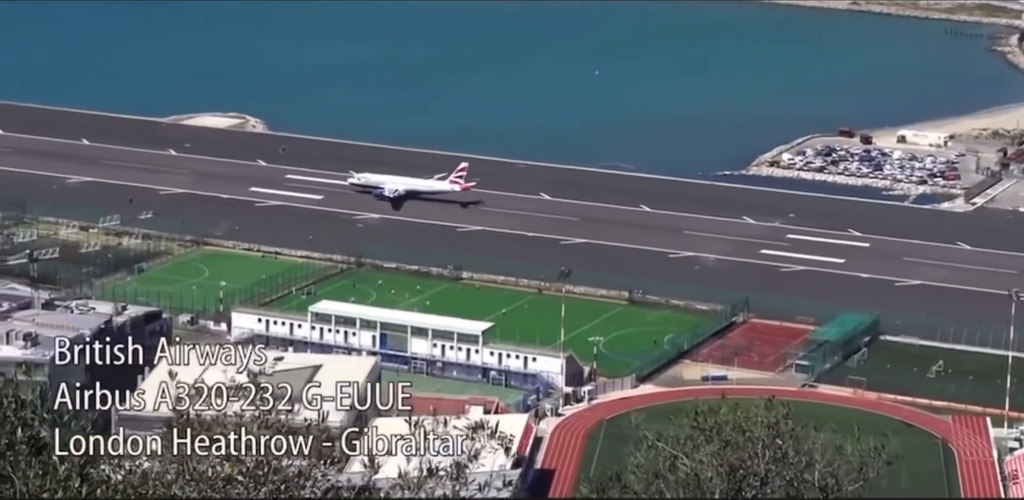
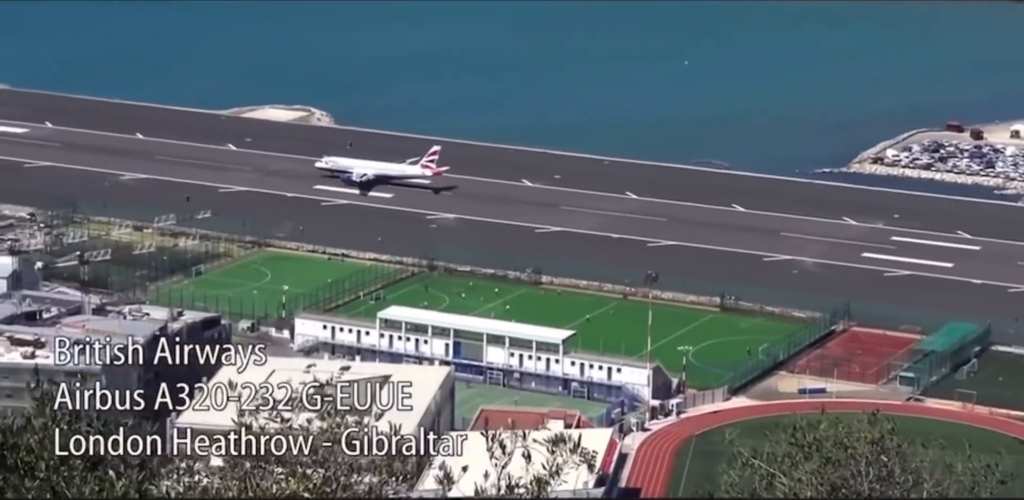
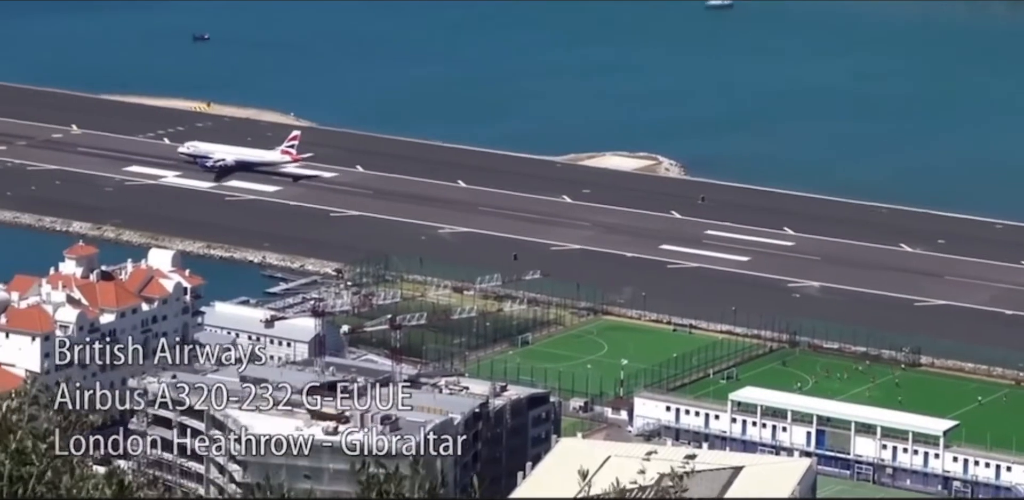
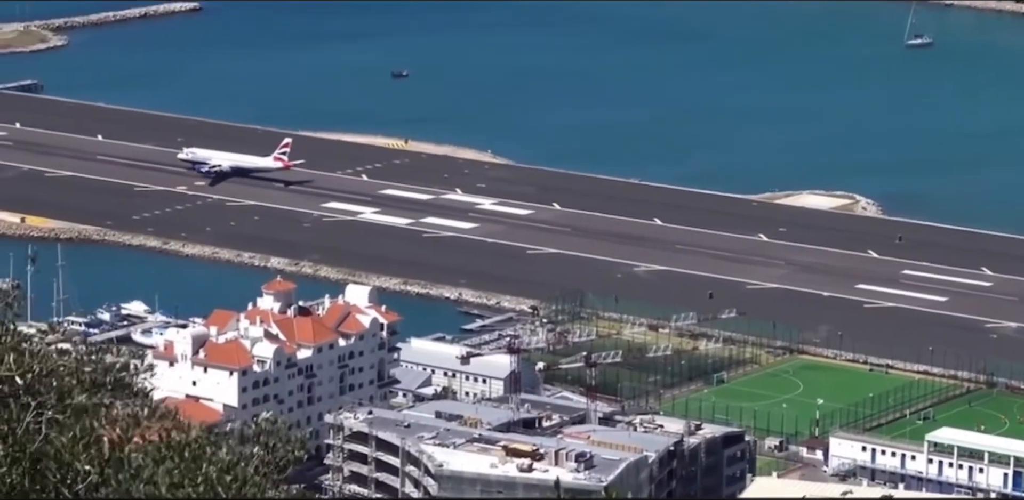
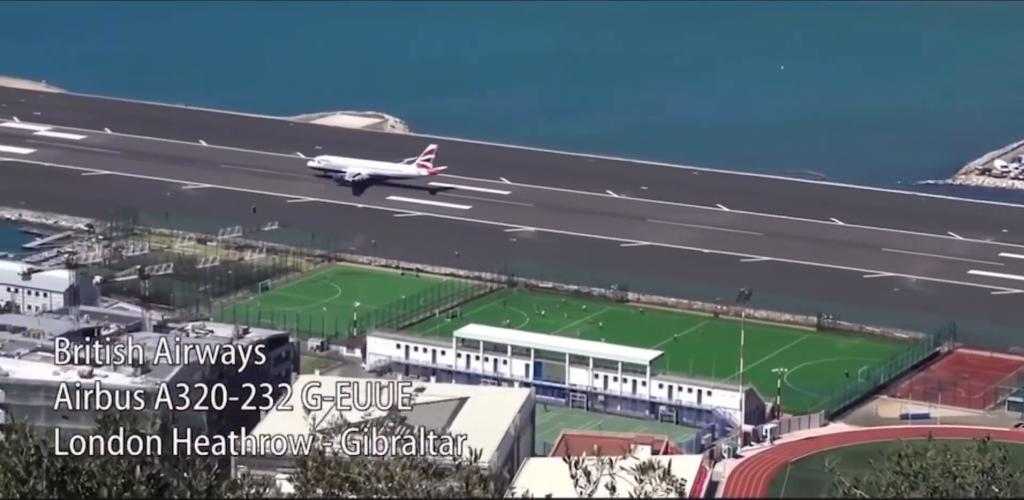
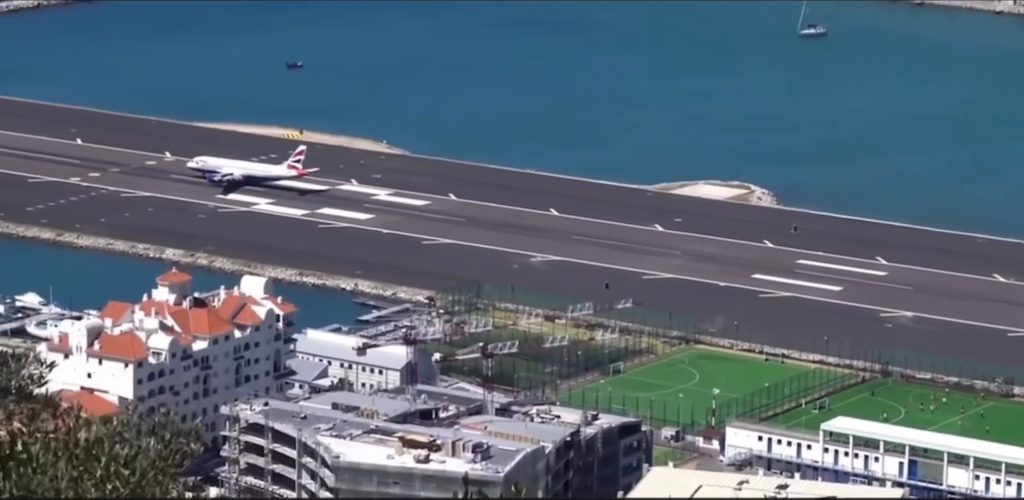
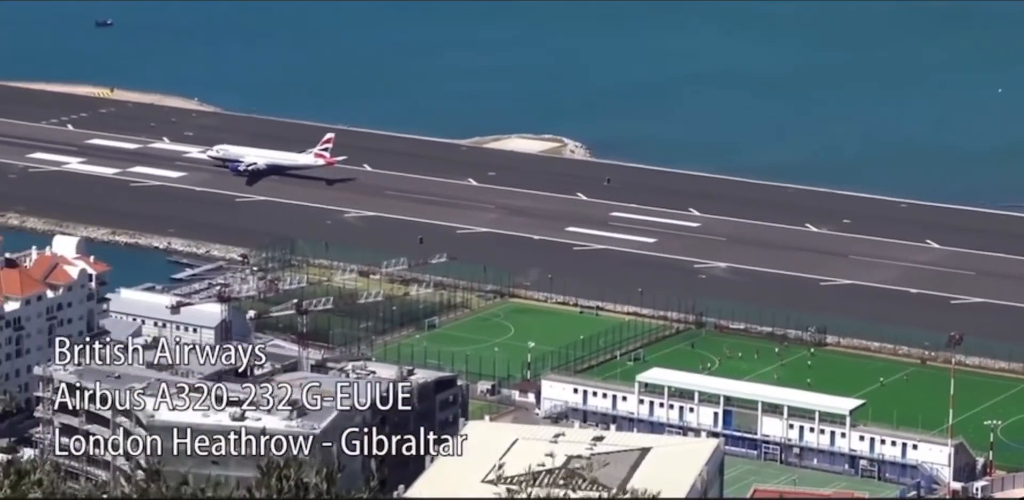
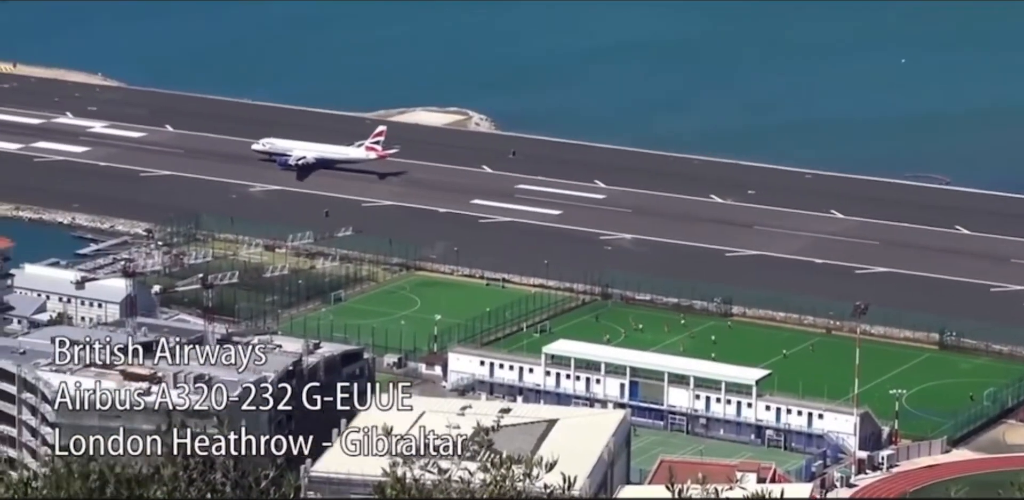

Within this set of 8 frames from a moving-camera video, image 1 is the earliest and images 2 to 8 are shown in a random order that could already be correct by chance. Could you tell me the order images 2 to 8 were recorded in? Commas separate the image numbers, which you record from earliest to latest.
2, 5, 8, 7, 3, 6, 4
